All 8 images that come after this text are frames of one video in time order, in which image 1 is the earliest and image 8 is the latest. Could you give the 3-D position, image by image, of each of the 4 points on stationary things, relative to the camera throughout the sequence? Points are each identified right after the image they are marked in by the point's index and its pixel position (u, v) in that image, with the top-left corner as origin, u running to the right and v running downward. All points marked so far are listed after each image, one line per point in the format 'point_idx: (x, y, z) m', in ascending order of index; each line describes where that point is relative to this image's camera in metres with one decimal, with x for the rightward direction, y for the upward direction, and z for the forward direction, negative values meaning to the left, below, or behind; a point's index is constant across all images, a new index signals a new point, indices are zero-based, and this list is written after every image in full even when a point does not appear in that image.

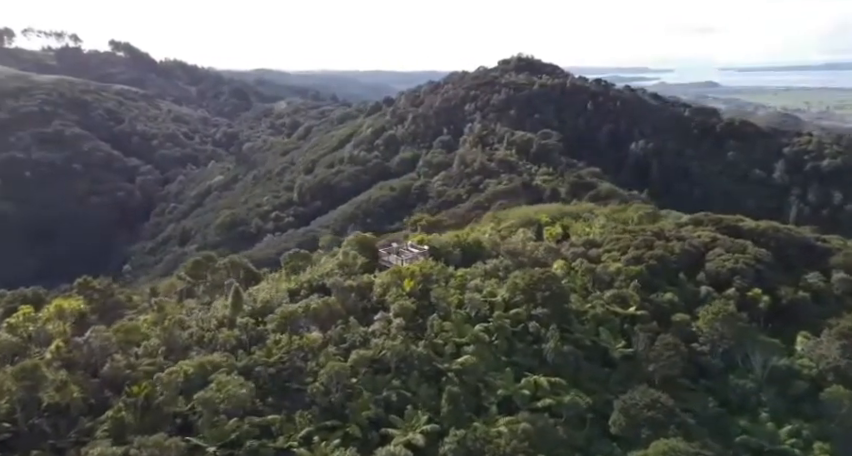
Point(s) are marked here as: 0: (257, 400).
0: (-5.5, -5.7, +18.5) m
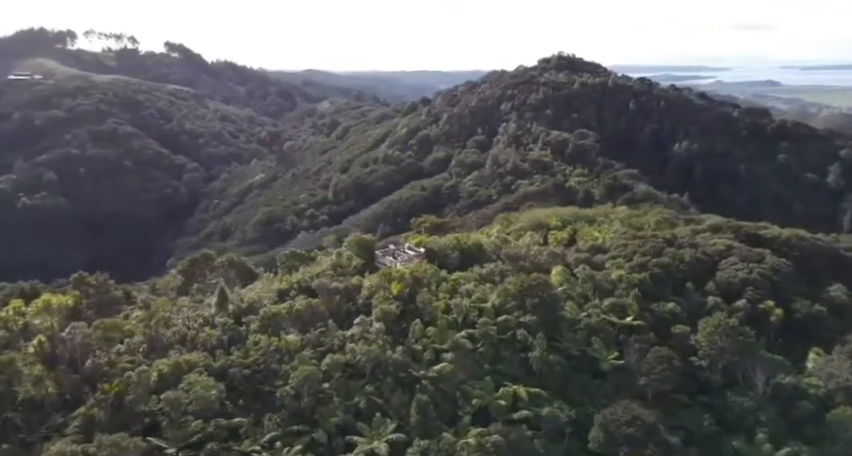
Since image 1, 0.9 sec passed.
0: (-6.5, -5.7, +18.5) m
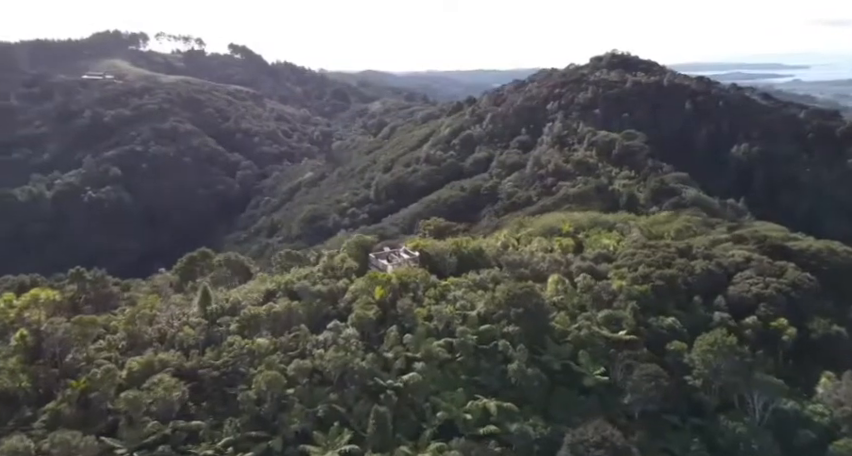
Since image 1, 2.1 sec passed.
0: (-7.6, -5.7, +18.4) m
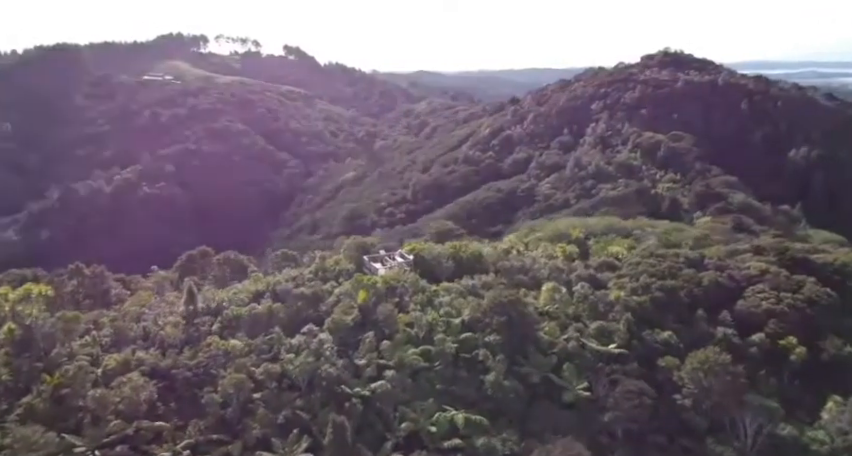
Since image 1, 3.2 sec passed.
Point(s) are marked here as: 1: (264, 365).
0: (-8.7, -5.7, +18.5) m
1: (-5.5, -4.6, +19.1) m
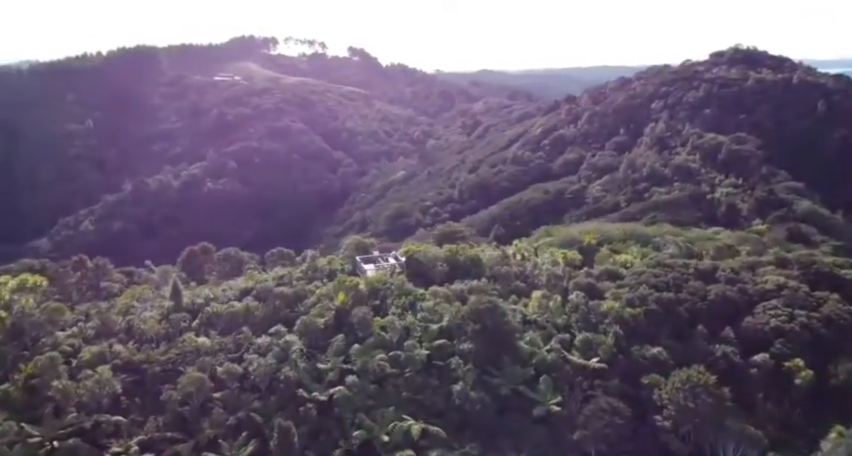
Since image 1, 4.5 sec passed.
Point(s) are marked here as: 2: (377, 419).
0: (-10.0, -5.6, +18.8) m
1: (-6.7, -4.6, +19.1) m
2: (-1.6, -6.0, +17.9) m
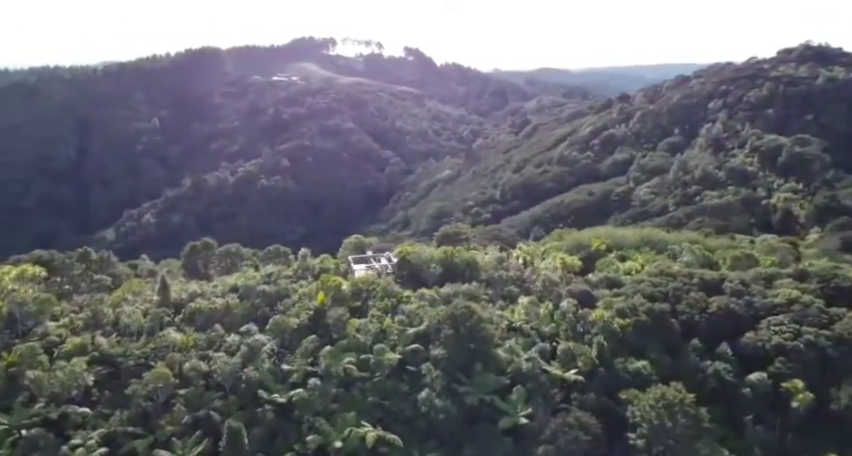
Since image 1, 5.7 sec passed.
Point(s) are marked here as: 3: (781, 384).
0: (-11.2, -5.5, +19.2) m
1: (-7.9, -4.5, +19.2) m
2: (-2.8, -6.1, +17.5) m
3: (+11.9, -5.3, +19.1) m
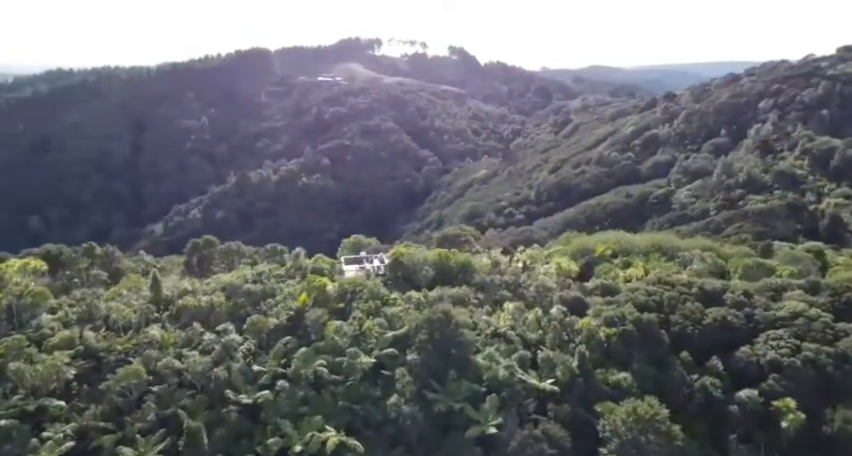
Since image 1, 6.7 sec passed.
0: (-12.1, -5.4, +19.6) m
1: (-8.8, -4.5, +19.4) m
2: (-3.9, -6.1, +17.4) m
3: (+10.9, -5.5, +17.9) m
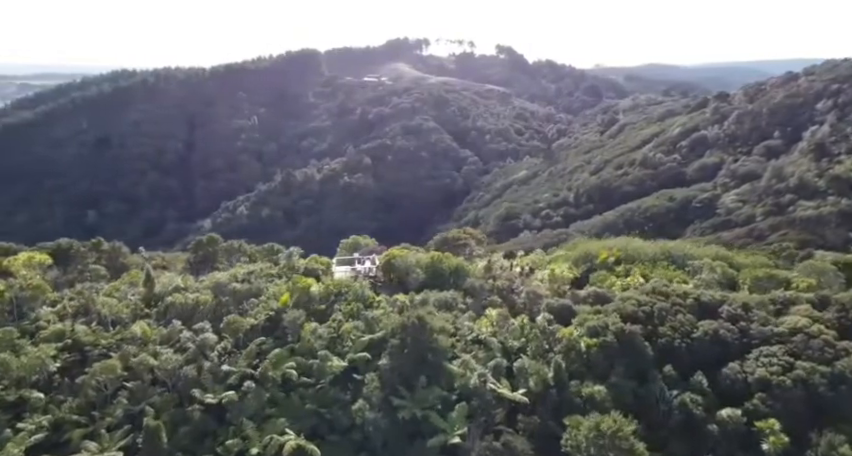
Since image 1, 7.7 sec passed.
0: (-13.1, -5.3, +20.2) m
1: (-9.8, -4.4, +19.7) m
2: (-5.1, -6.2, +17.4) m
3: (+9.8, -5.9, +16.9) m
